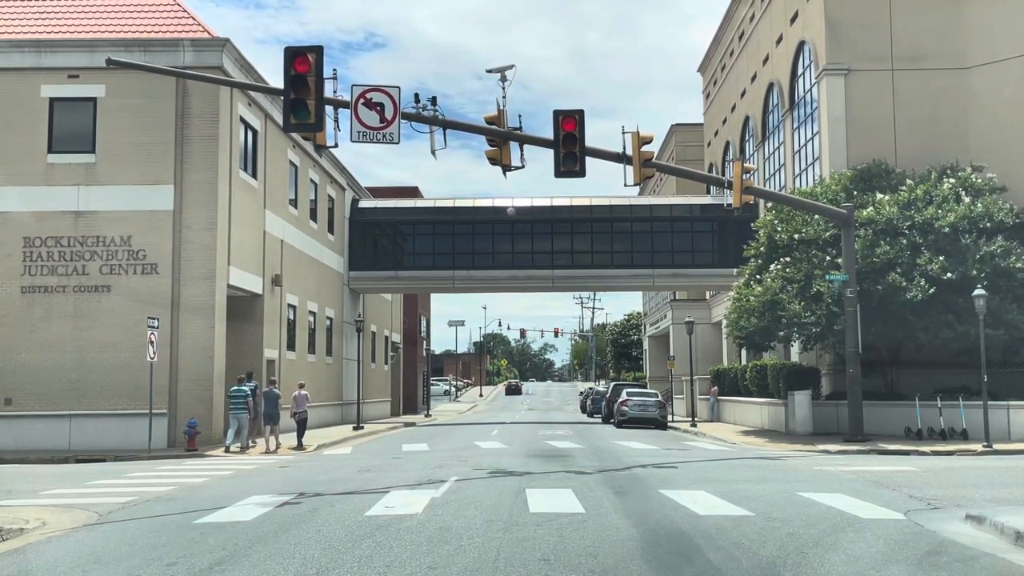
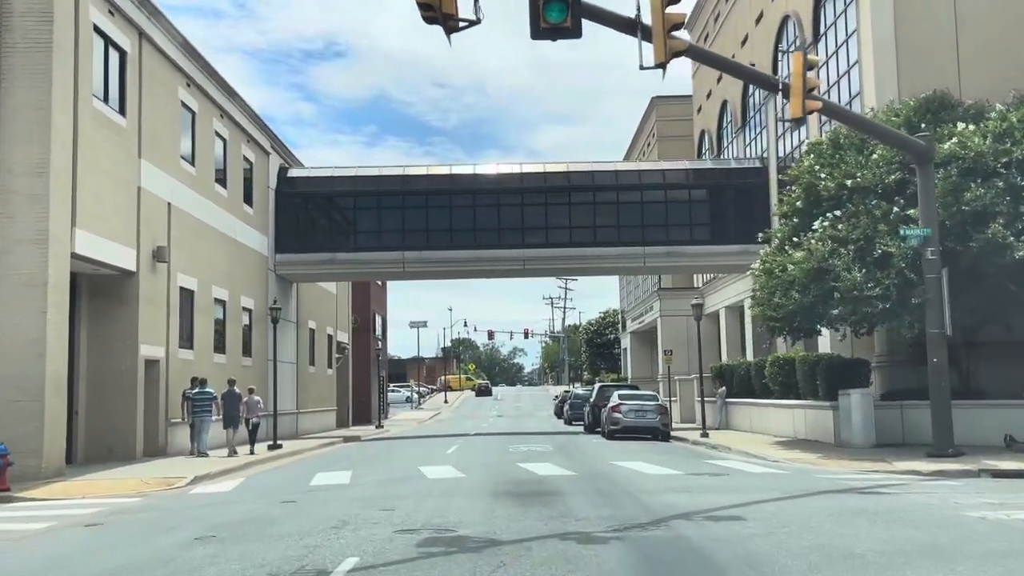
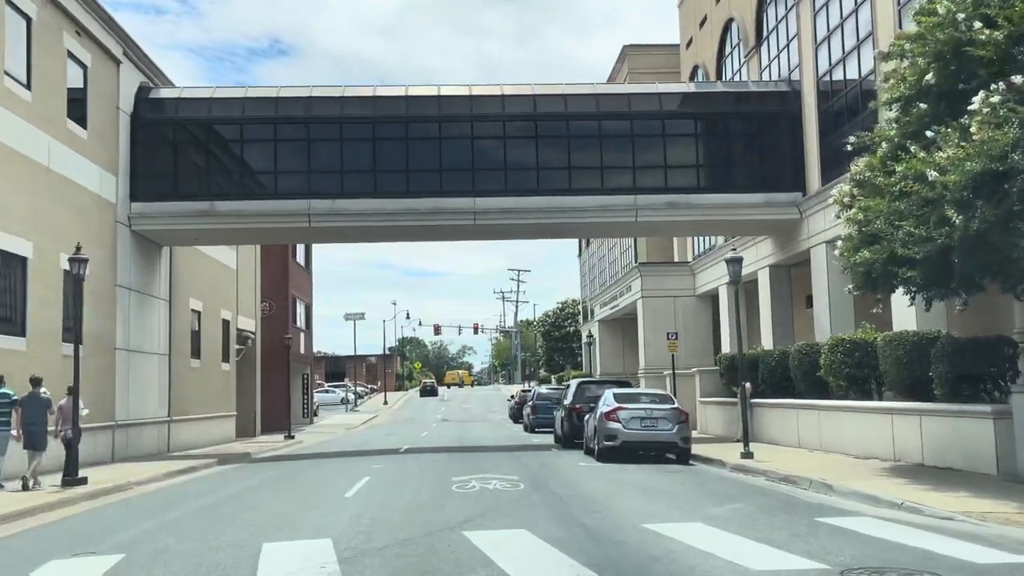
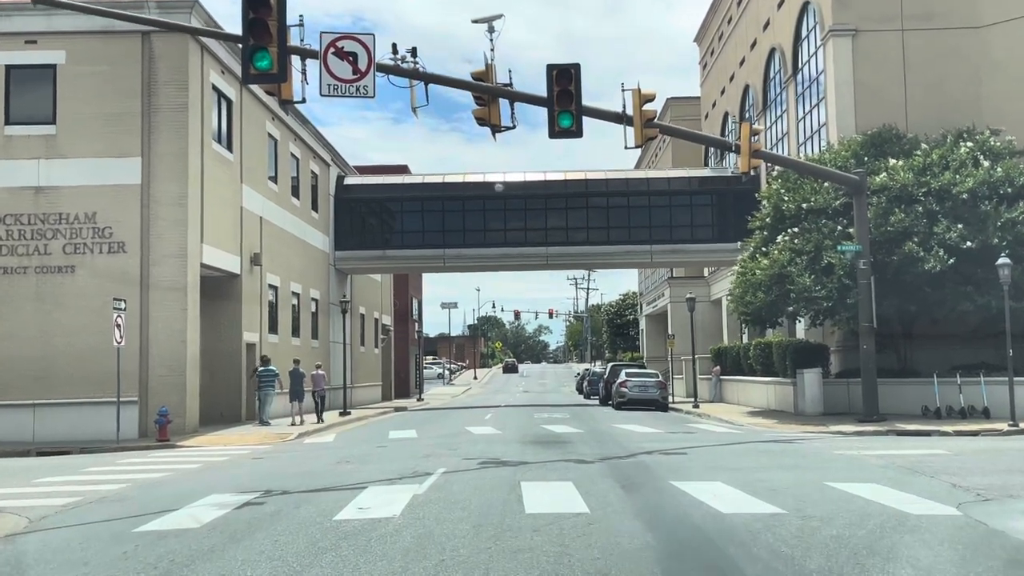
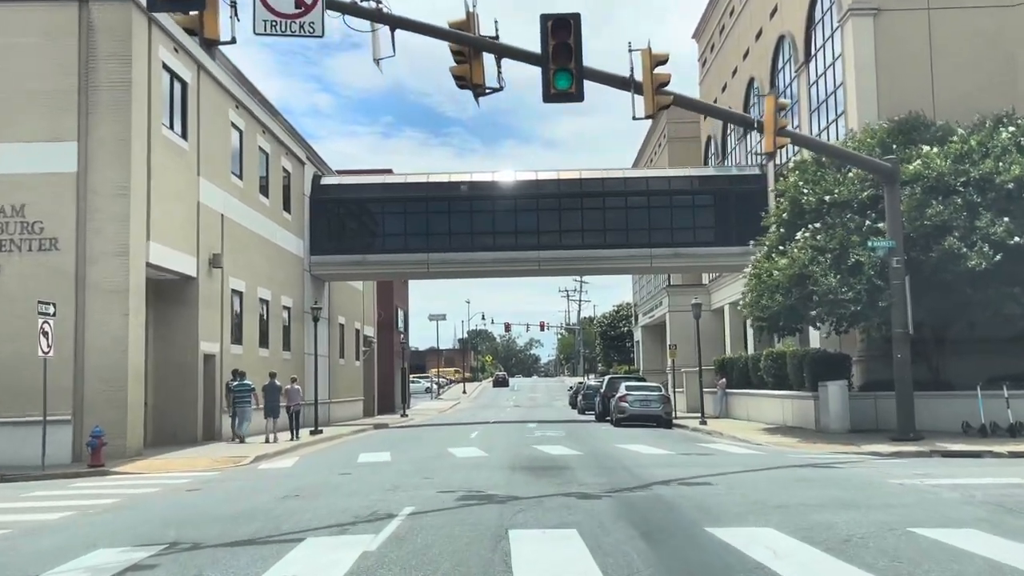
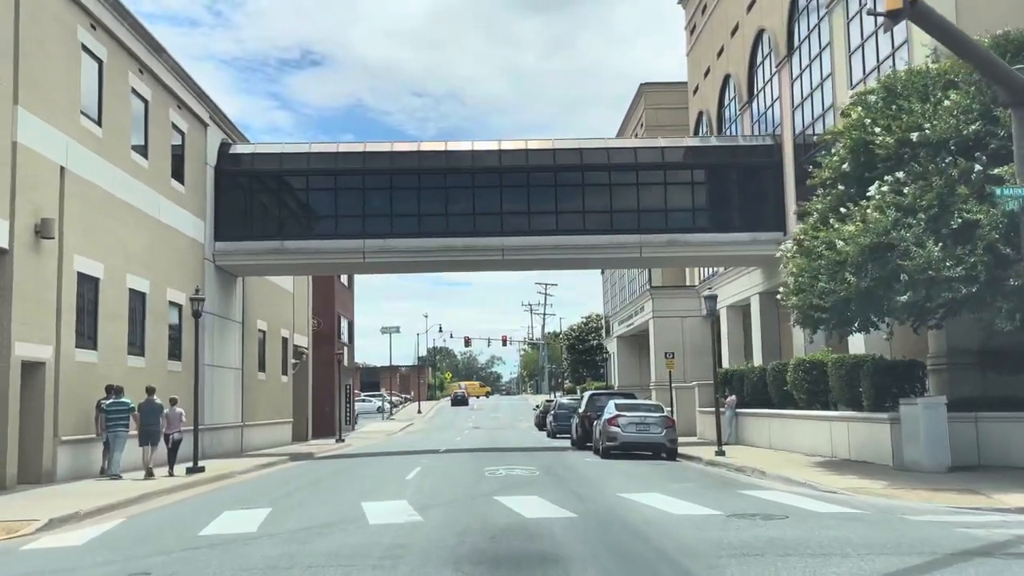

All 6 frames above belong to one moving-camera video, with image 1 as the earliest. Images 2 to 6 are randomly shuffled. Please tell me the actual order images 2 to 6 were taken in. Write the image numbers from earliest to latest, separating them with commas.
4, 5, 2, 6, 3
